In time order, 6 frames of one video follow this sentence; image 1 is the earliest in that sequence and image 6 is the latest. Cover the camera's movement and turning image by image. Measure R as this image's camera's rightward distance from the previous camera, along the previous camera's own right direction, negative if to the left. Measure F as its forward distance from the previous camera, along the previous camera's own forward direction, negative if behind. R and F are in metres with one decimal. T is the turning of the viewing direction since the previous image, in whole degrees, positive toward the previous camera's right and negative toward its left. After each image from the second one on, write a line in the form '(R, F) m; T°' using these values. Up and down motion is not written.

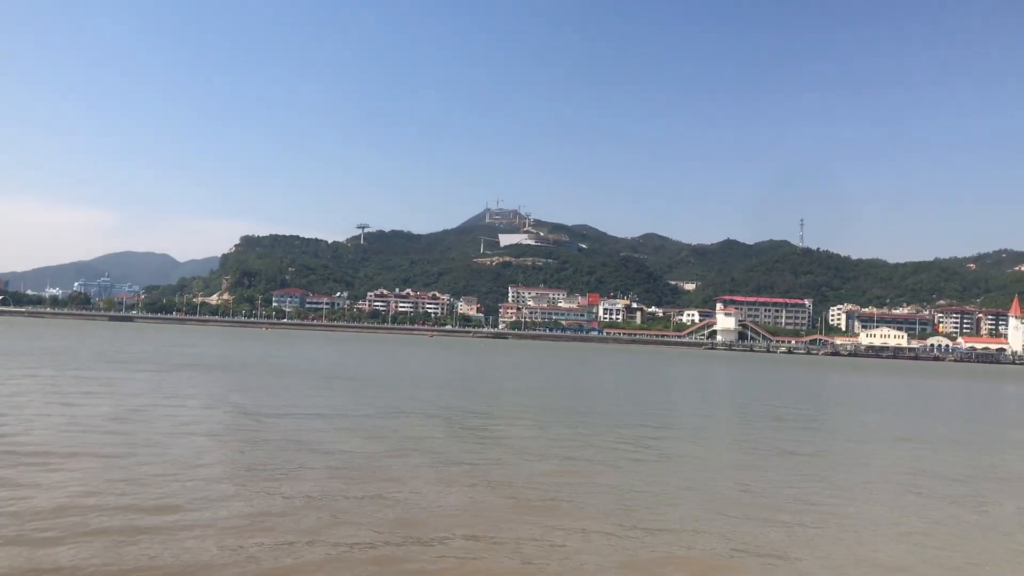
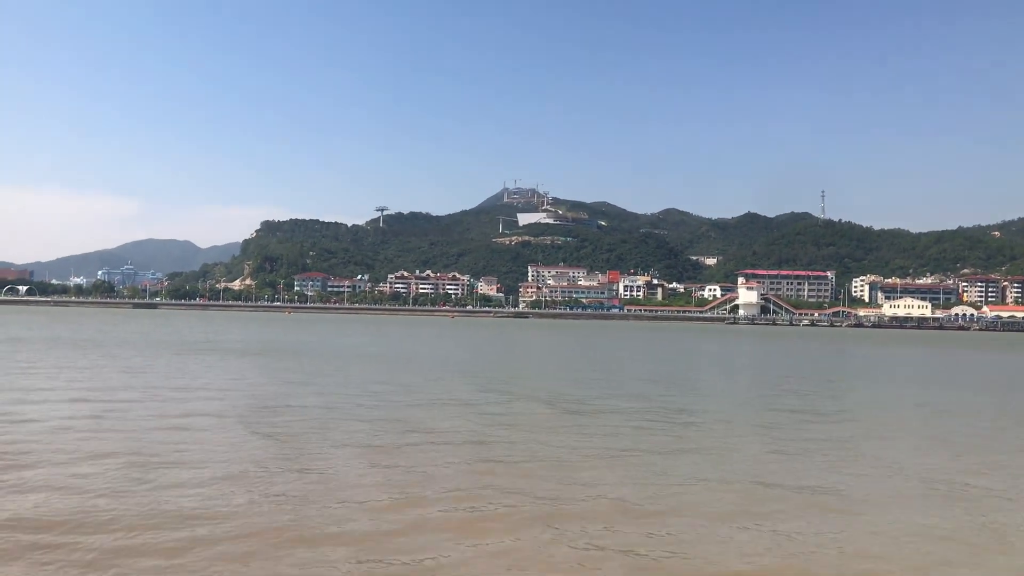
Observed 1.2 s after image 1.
(-0.5, -0.2) m; -1°
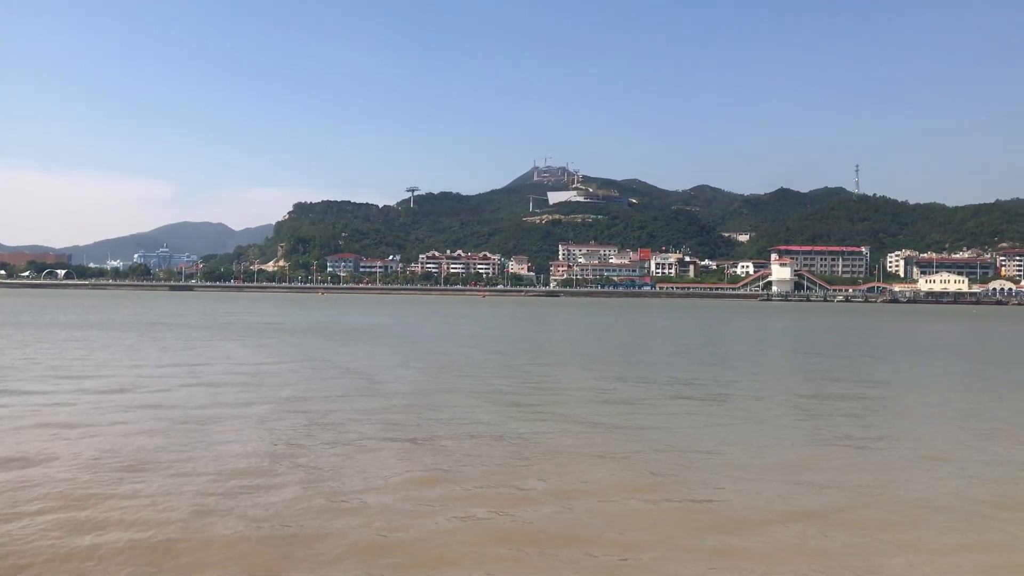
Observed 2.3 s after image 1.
(-0.8, -0.8) m; -2°
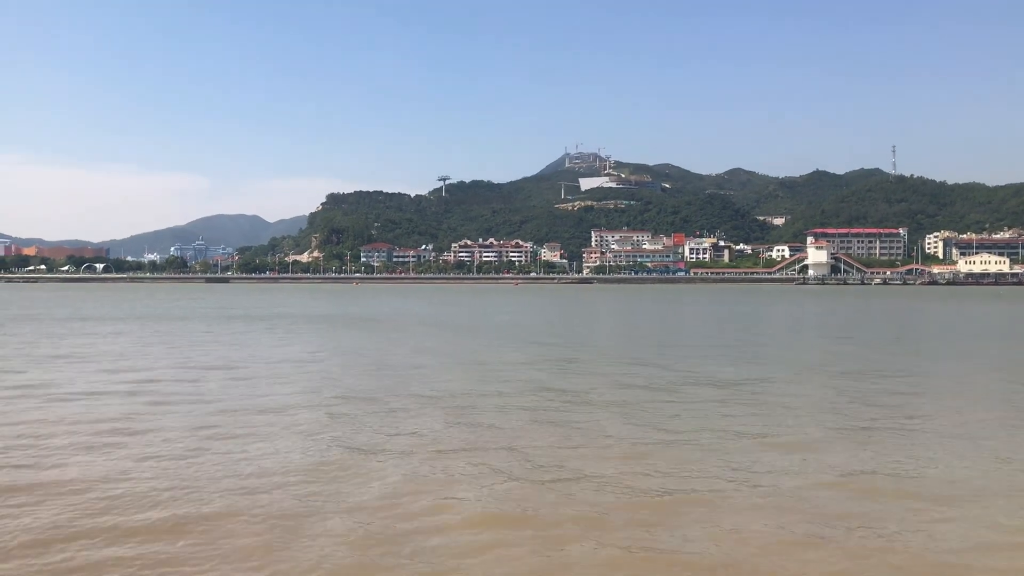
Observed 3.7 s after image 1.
(-0.7, +0.3) m; -2°
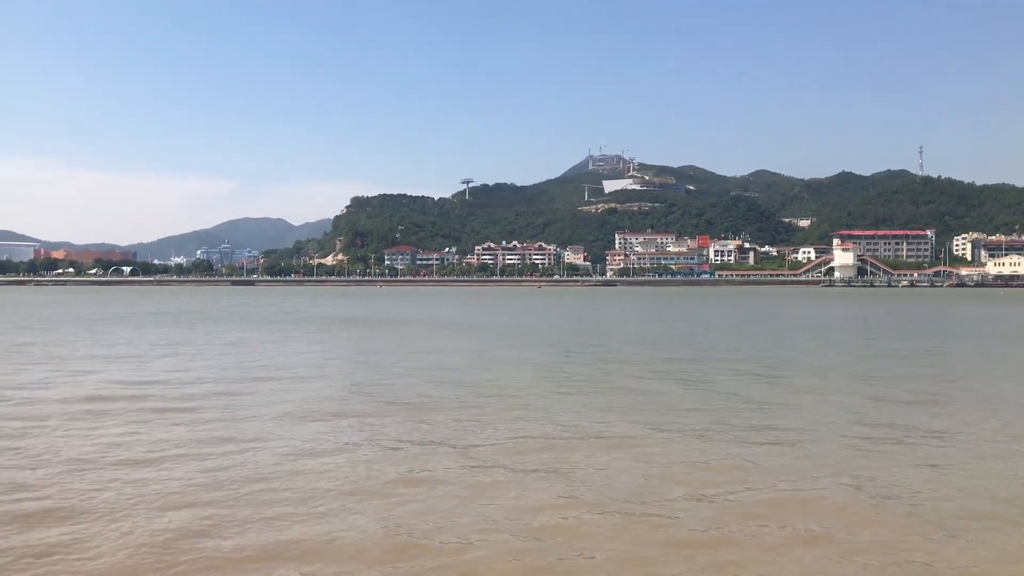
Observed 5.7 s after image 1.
(-1.0, 0.0) m; -1°
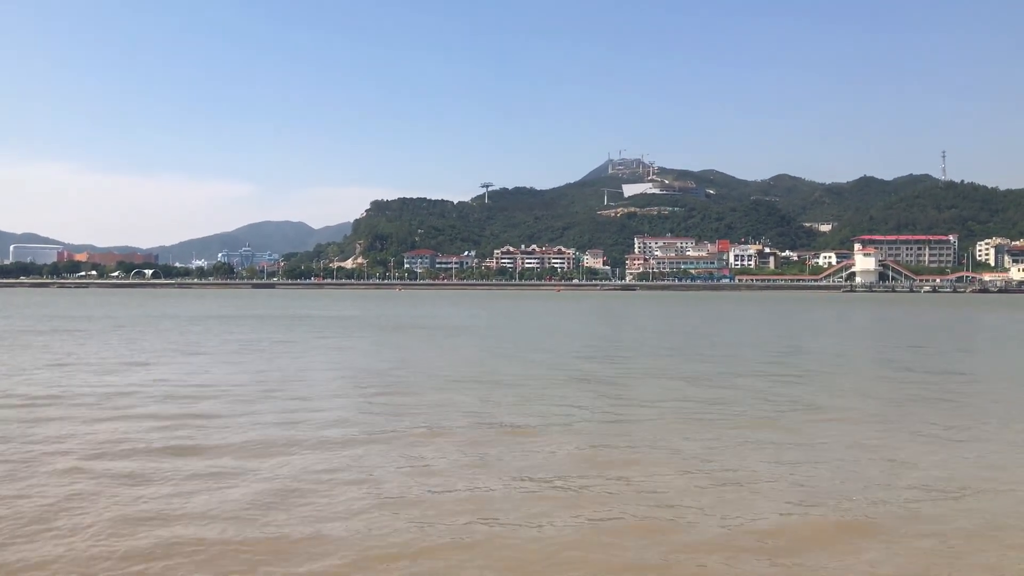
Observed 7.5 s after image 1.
(-0.4, -0.1) m; -1°
